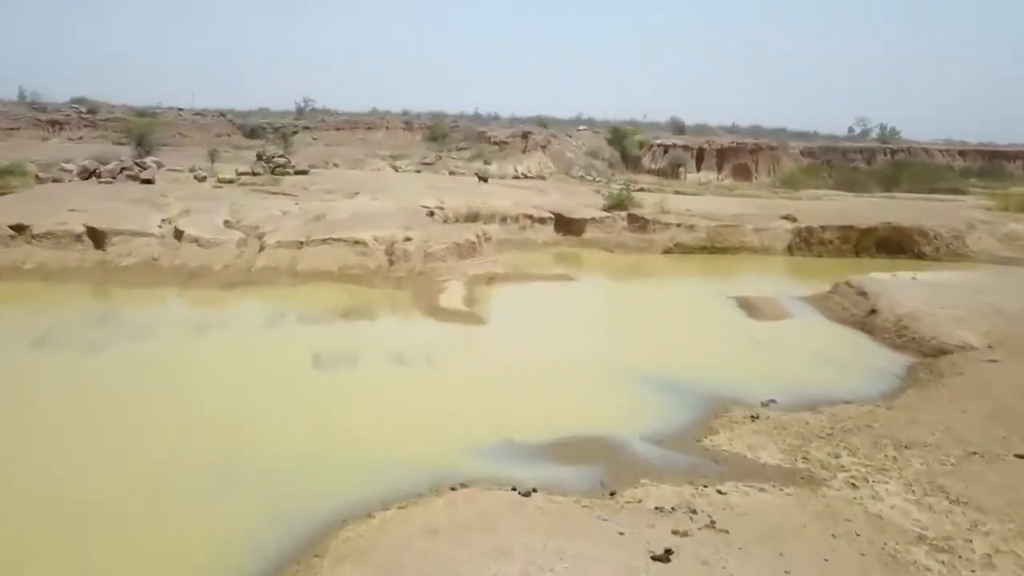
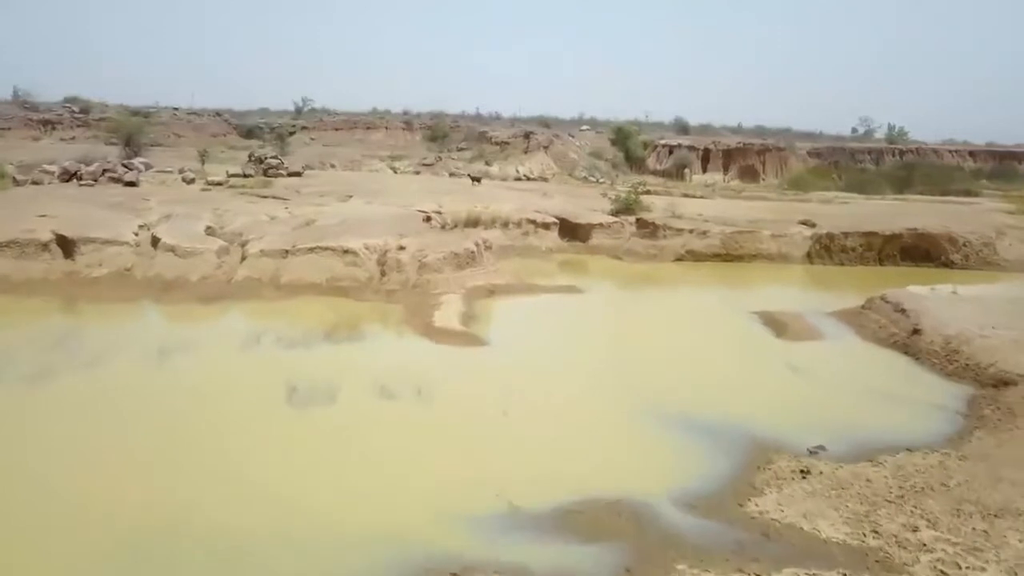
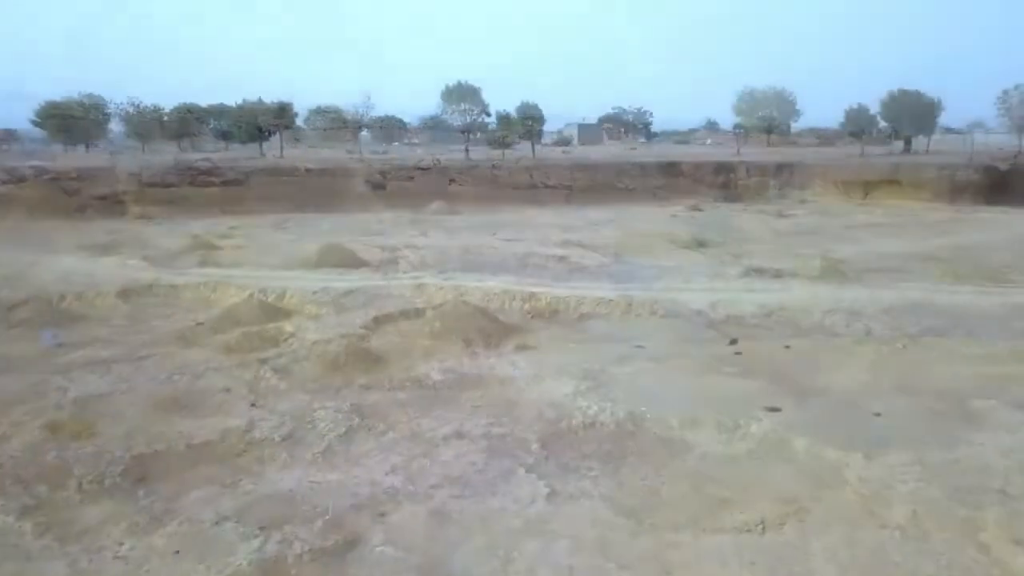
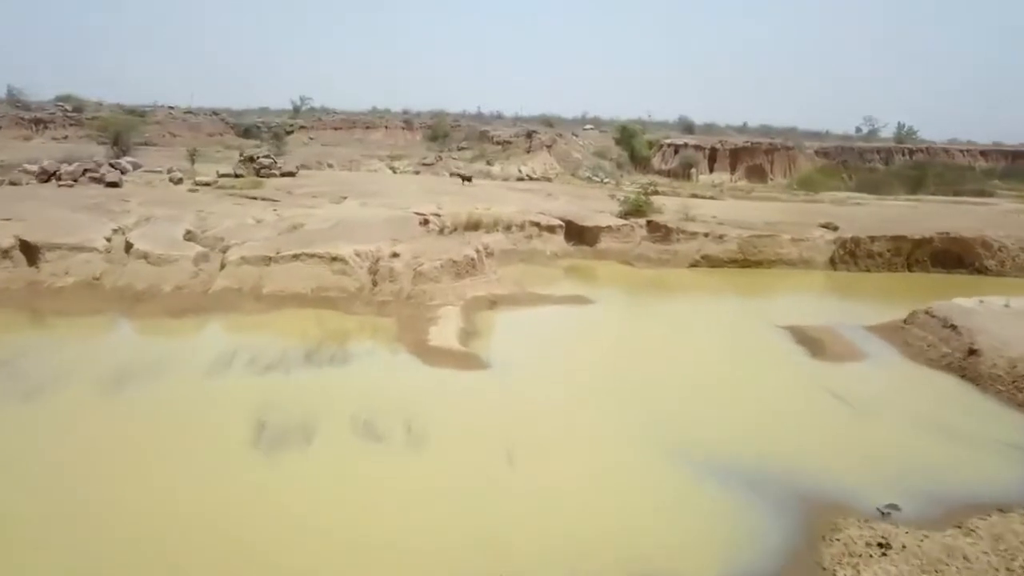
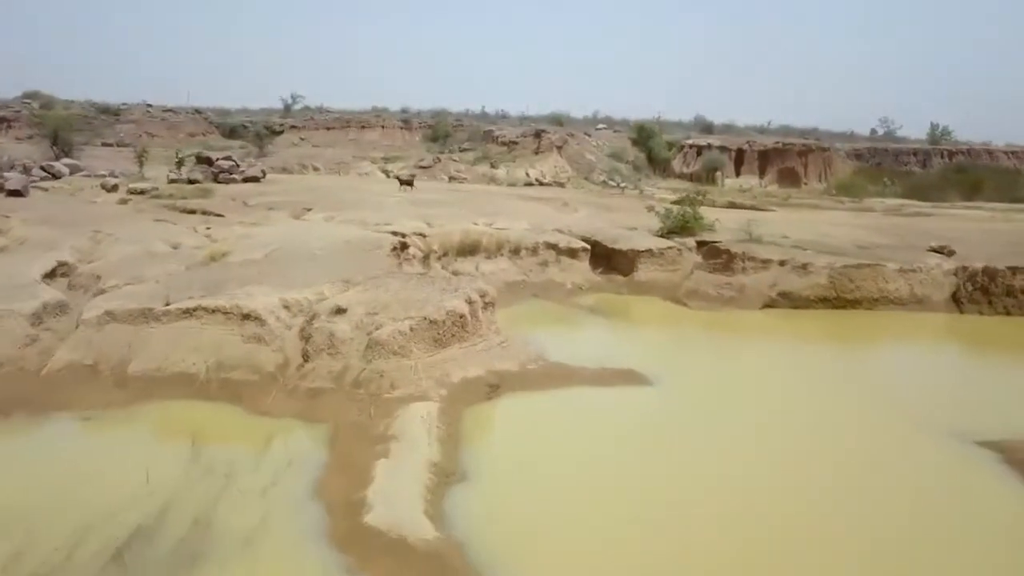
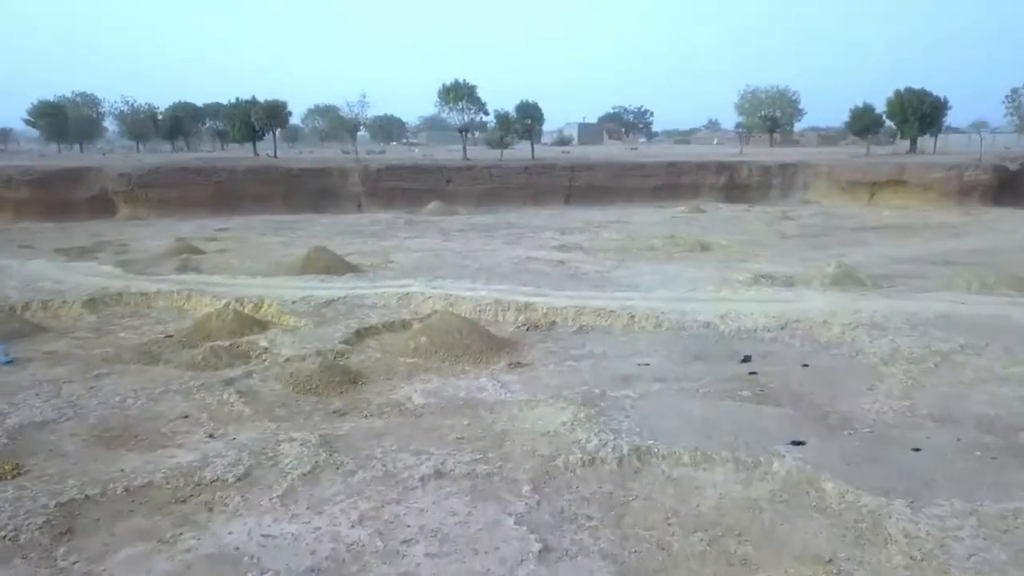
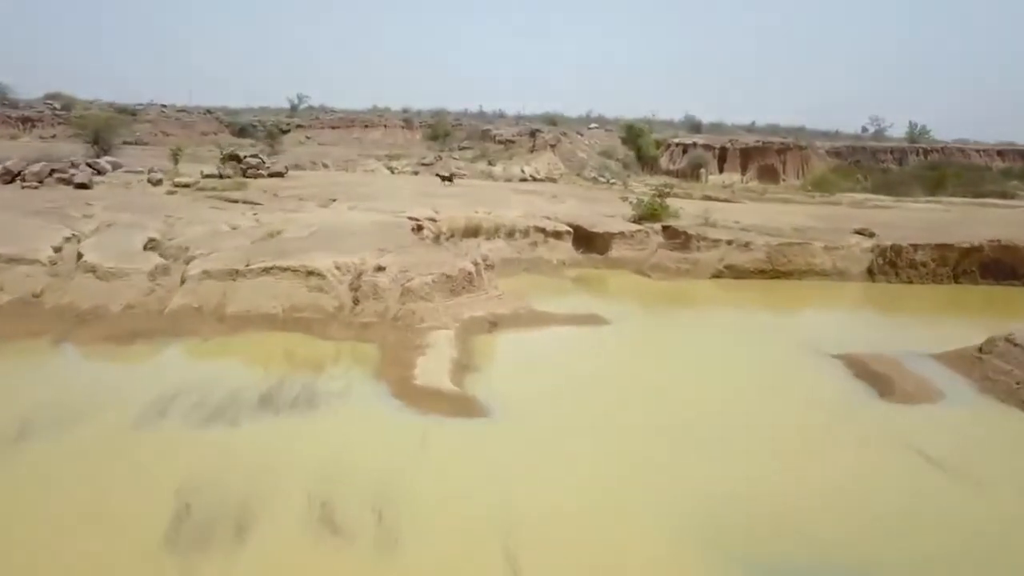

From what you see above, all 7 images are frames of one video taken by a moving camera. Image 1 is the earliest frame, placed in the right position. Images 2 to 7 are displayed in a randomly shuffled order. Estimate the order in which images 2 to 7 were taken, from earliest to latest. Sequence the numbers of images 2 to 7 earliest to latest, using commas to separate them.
2, 4, 7, 5, 3, 6
